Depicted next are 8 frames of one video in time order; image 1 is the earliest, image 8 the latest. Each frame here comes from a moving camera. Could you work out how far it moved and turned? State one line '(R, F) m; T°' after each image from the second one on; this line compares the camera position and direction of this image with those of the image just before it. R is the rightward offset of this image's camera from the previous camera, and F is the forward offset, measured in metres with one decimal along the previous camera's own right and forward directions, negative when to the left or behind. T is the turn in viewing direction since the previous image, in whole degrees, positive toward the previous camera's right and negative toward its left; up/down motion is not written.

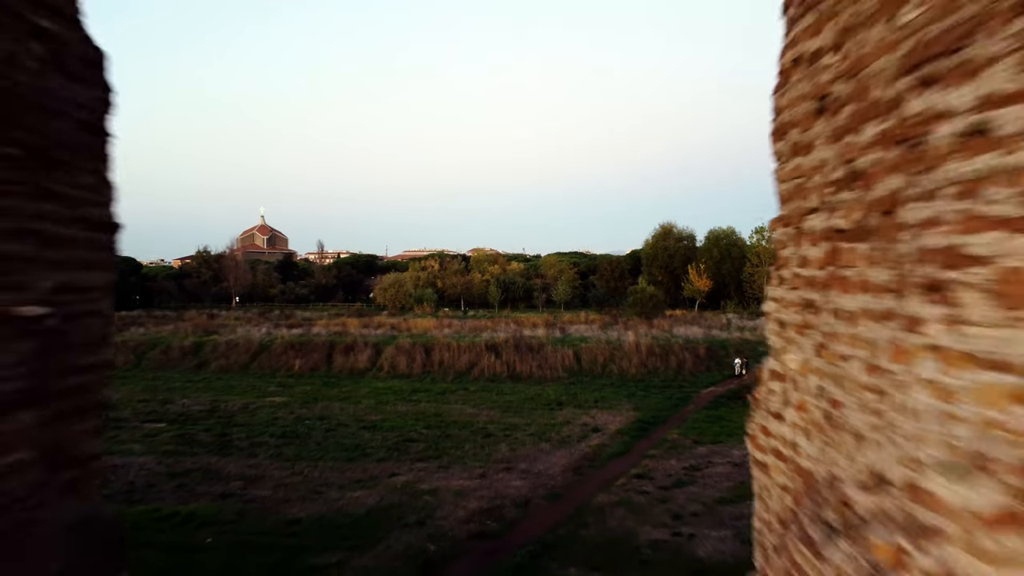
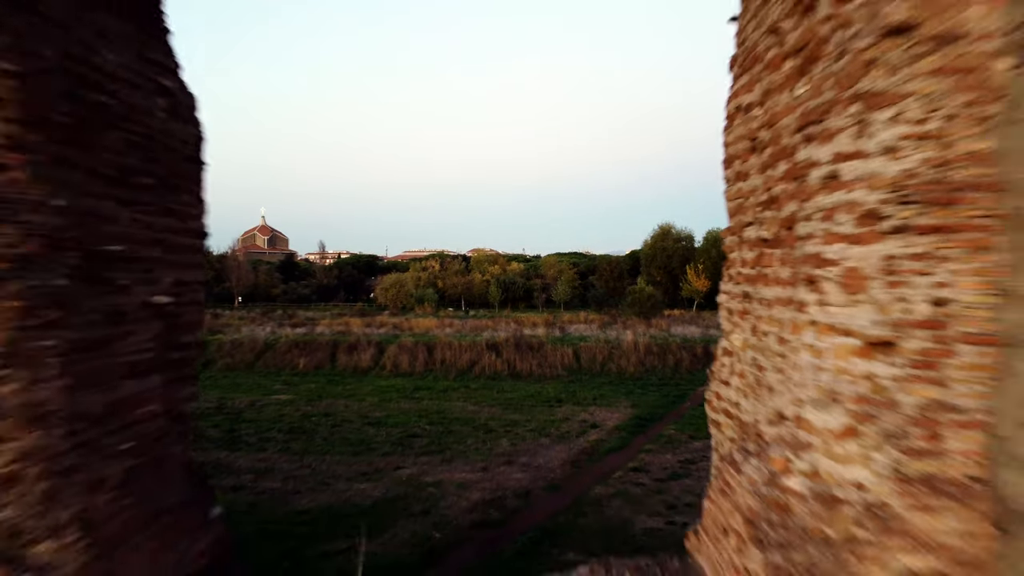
(0.0, -0.3) m; 0°
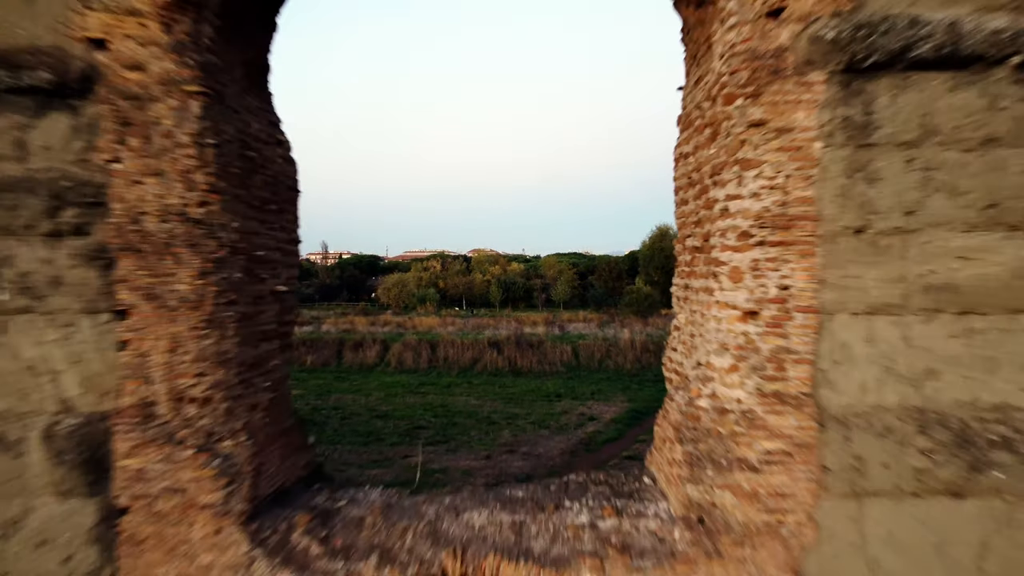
(0.0, -0.6) m; 0°
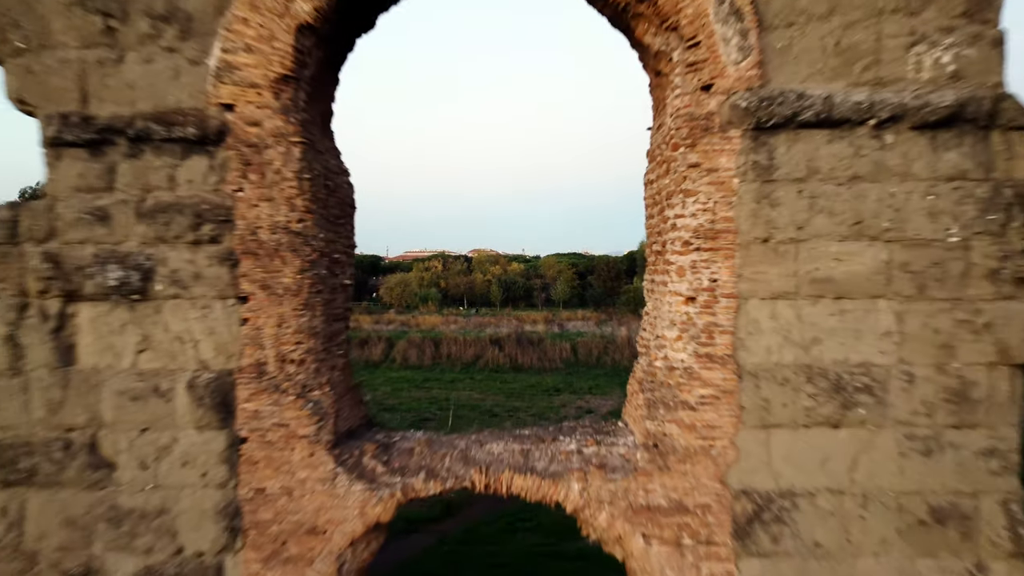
(0.0, -0.6) m; 0°
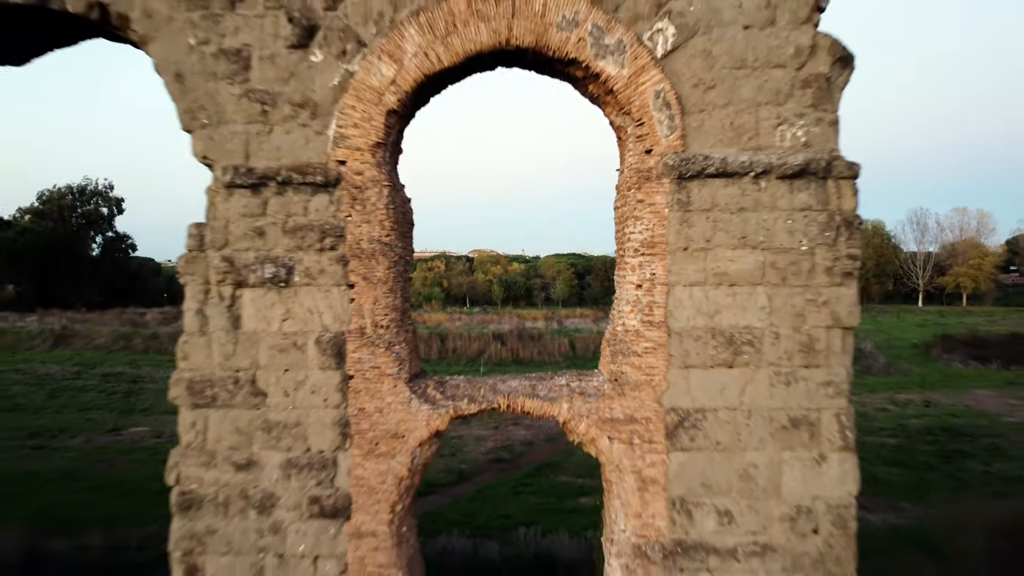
(-0.1, -1.1) m; 0°
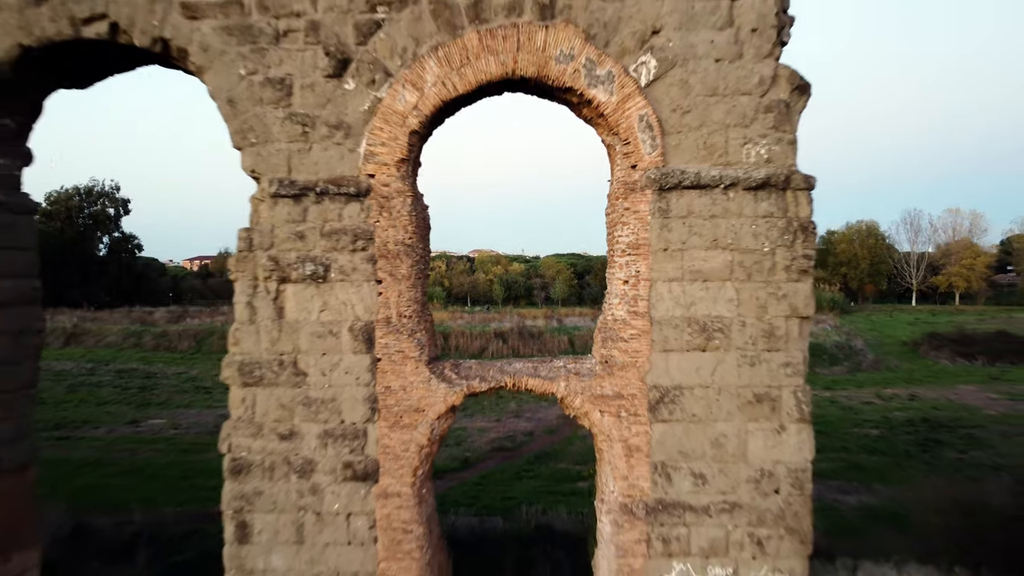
(0.0, -0.5) m; 0°
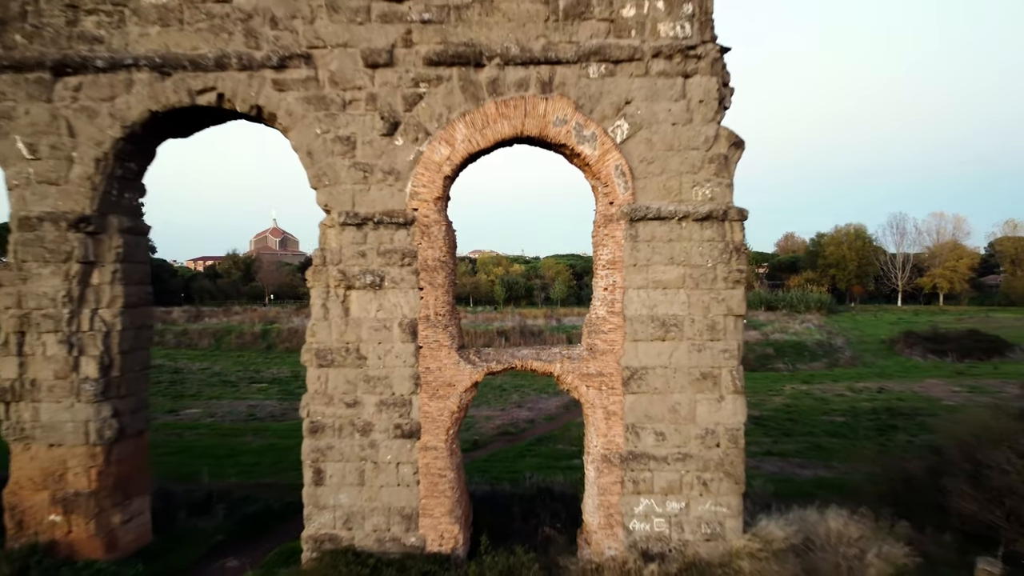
(-0.1, -1.3) m; 0°
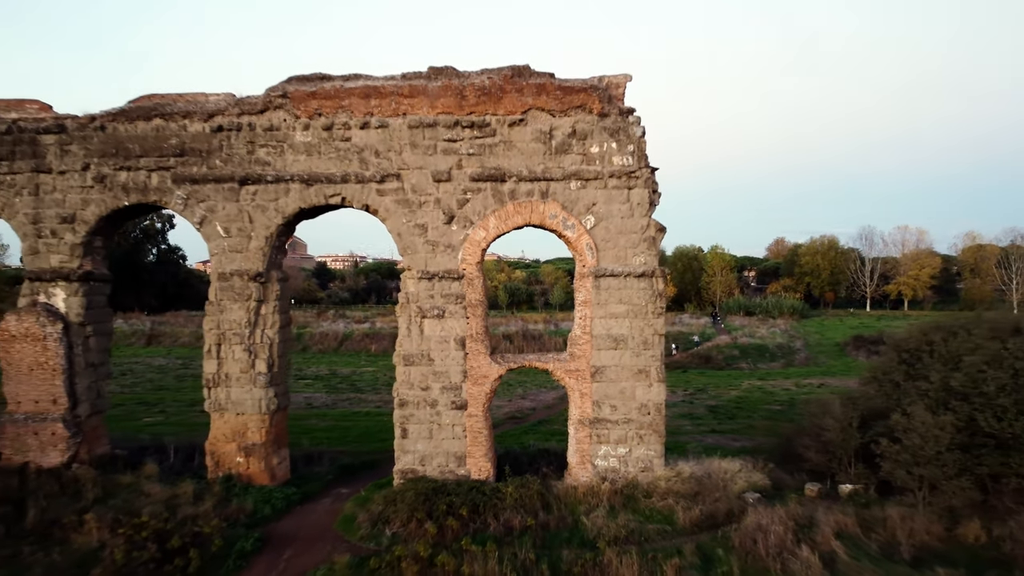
(-0.1, -3.2) m; 0°
